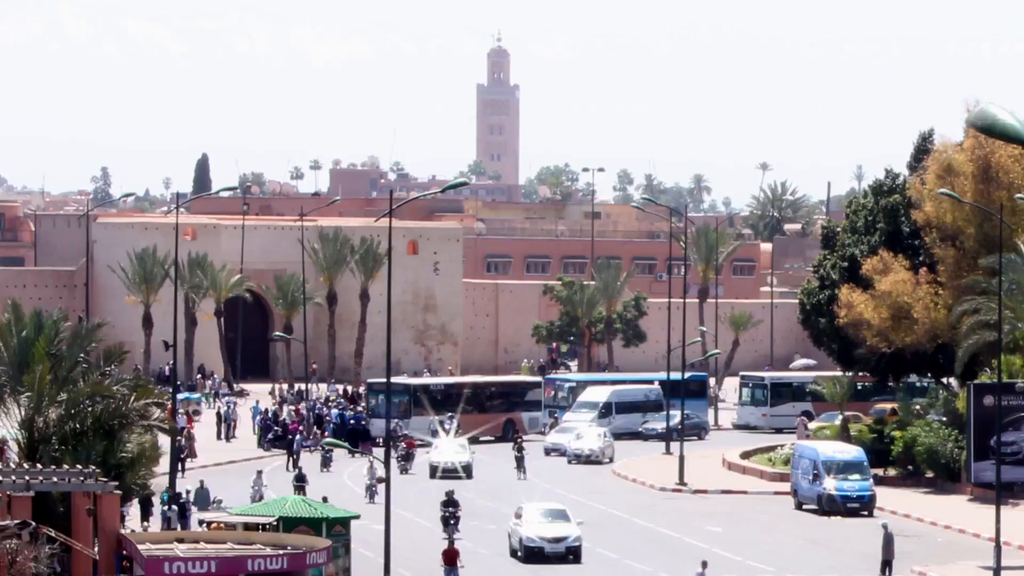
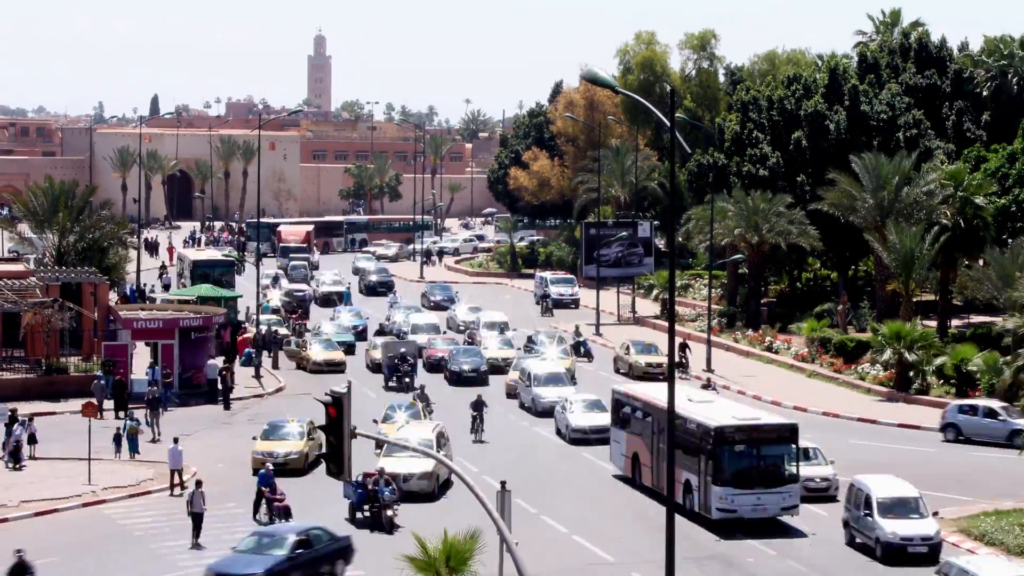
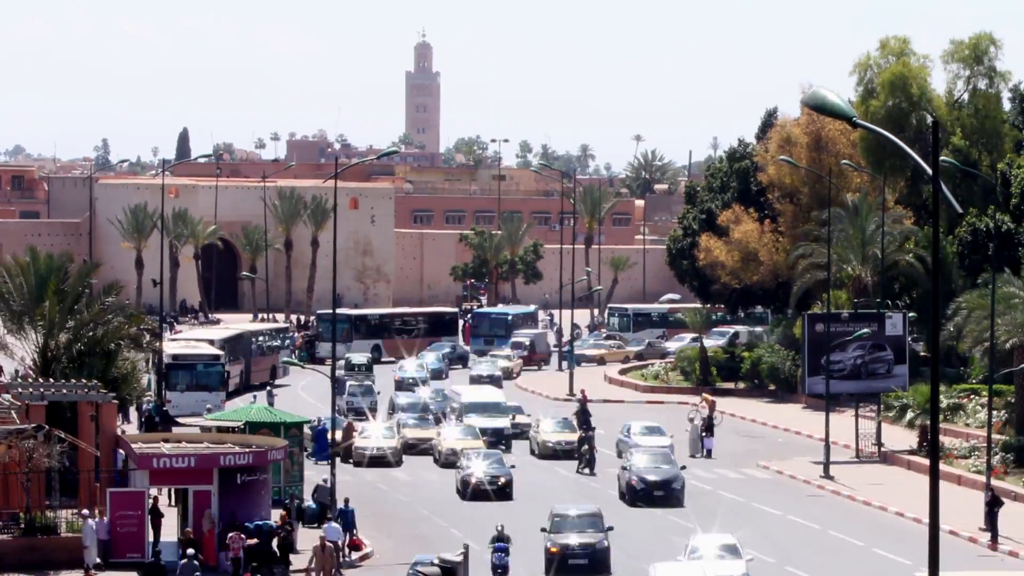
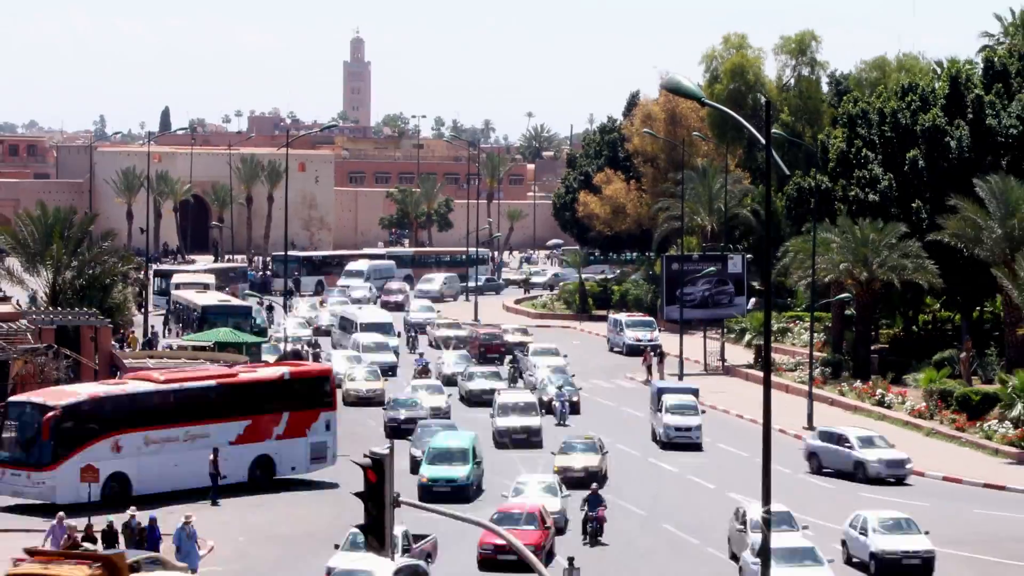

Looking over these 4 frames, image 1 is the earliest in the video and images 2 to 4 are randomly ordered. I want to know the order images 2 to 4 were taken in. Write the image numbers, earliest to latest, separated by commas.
3, 4, 2
